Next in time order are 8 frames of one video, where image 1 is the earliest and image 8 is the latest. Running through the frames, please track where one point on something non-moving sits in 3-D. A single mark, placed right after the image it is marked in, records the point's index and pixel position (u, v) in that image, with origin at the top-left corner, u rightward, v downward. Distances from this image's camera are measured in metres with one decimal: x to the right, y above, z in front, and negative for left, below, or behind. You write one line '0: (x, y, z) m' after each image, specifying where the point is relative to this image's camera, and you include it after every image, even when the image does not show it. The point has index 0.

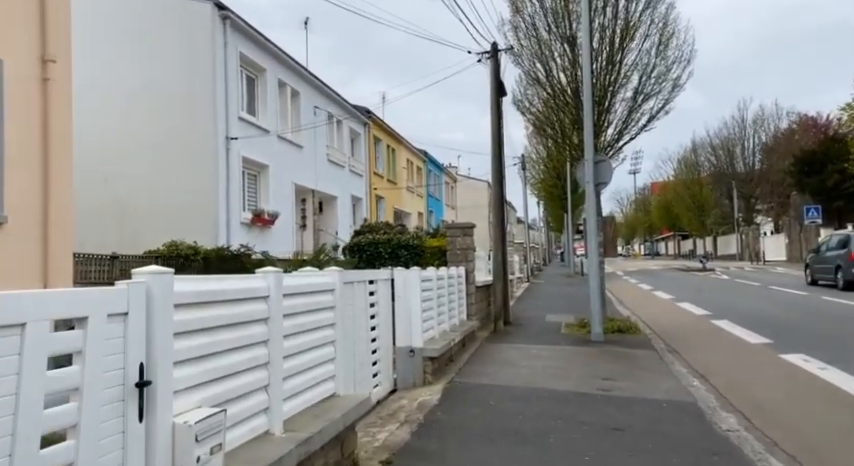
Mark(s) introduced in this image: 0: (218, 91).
0: (-6.1, +4.2, +17.0) m
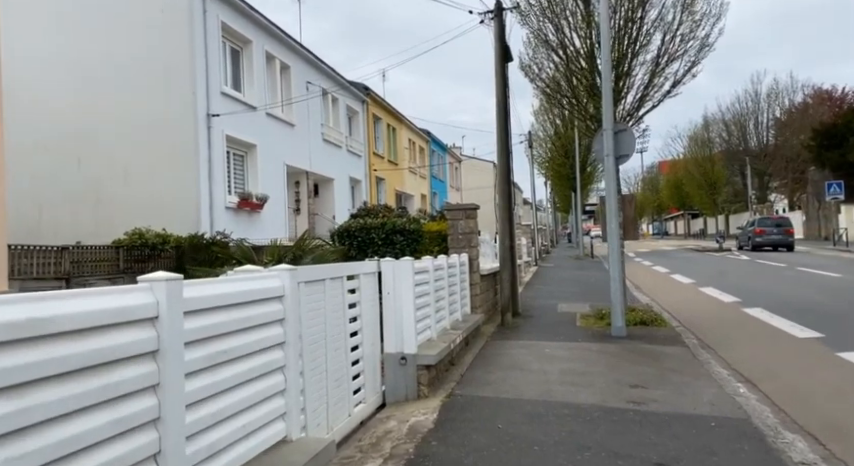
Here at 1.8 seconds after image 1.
0: (-6.1, +4.6, +15.6) m
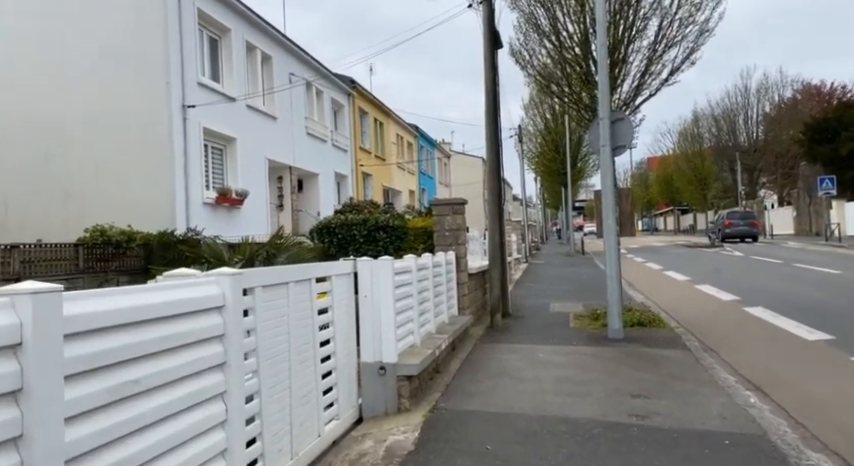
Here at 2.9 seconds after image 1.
0: (-6.5, +4.7, +14.8) m
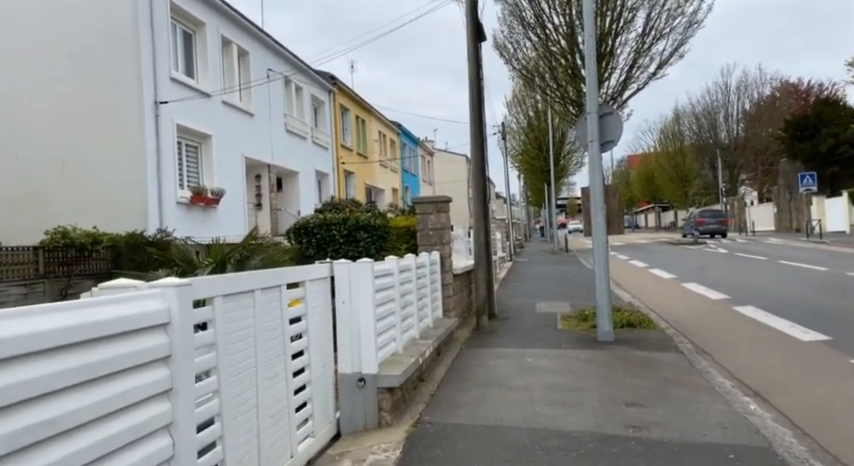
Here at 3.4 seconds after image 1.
0: (-6.9, +4.6, +14.2) m
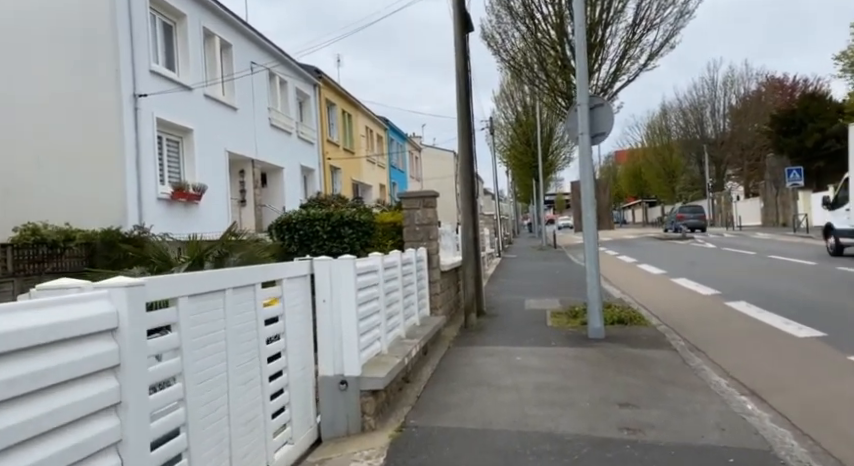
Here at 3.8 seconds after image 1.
0: (-7.3, +4.7, +13.7) m
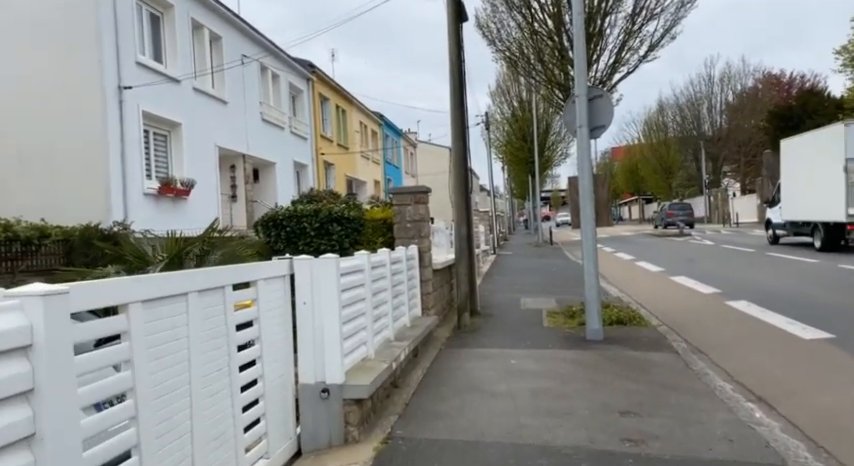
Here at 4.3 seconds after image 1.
0: (-7.4, +4.8, +13.3) m
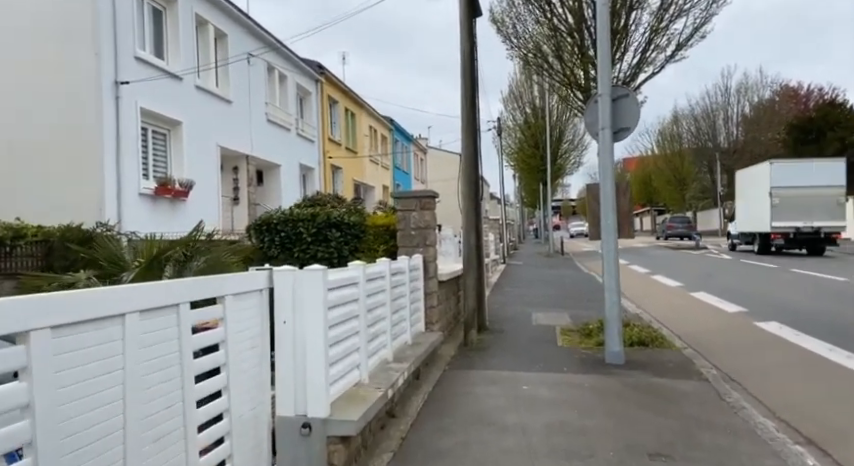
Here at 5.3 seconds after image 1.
0: (-7.2, +4.8, +12.8) m
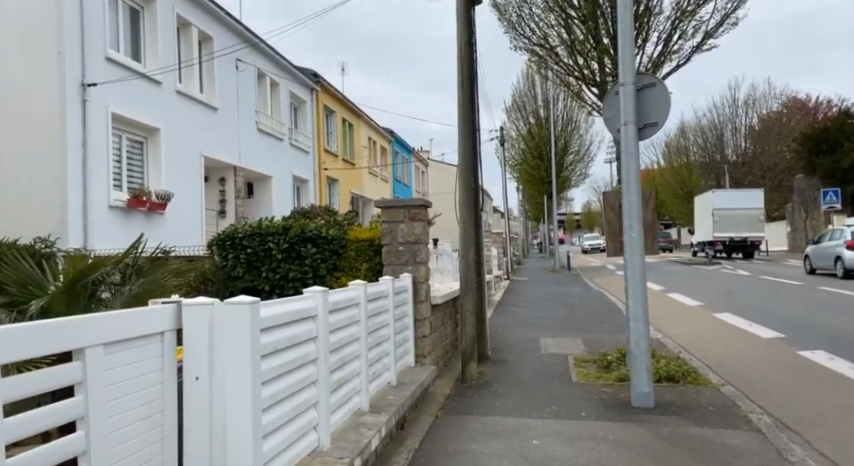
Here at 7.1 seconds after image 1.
0: (-7.3, +4.5, +11.7) m
